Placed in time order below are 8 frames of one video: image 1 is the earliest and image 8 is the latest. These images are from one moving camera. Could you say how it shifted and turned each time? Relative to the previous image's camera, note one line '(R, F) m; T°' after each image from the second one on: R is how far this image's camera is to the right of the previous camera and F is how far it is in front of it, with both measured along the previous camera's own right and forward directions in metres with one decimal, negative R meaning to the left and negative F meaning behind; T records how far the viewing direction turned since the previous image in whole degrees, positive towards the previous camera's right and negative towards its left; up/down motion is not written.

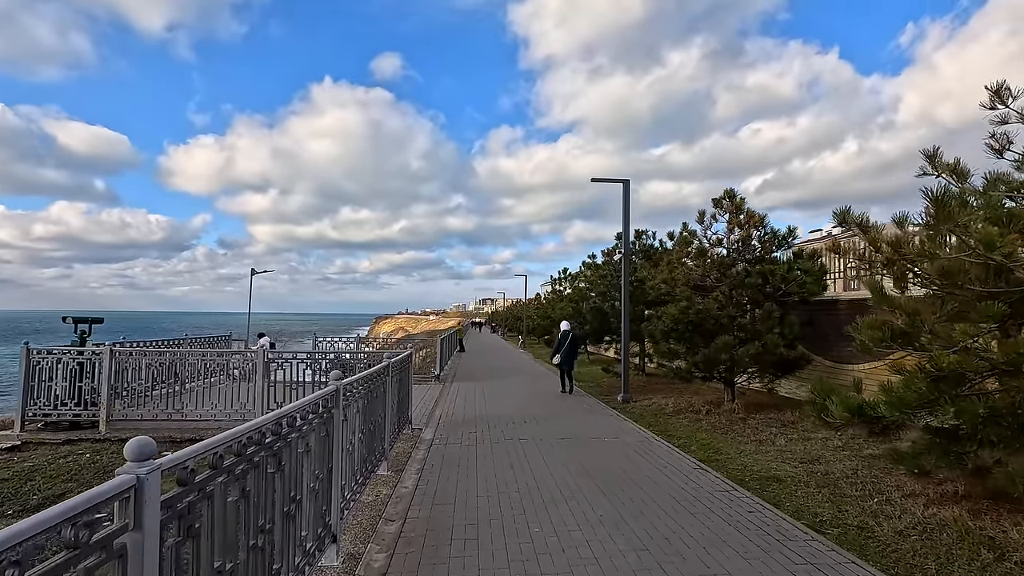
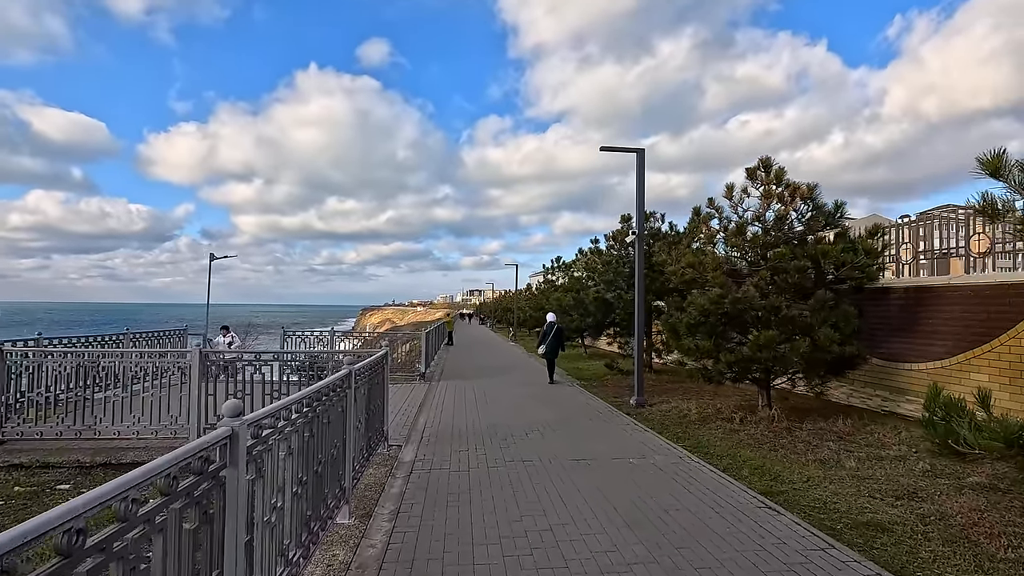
(-0.2, +1.7) m; +1°
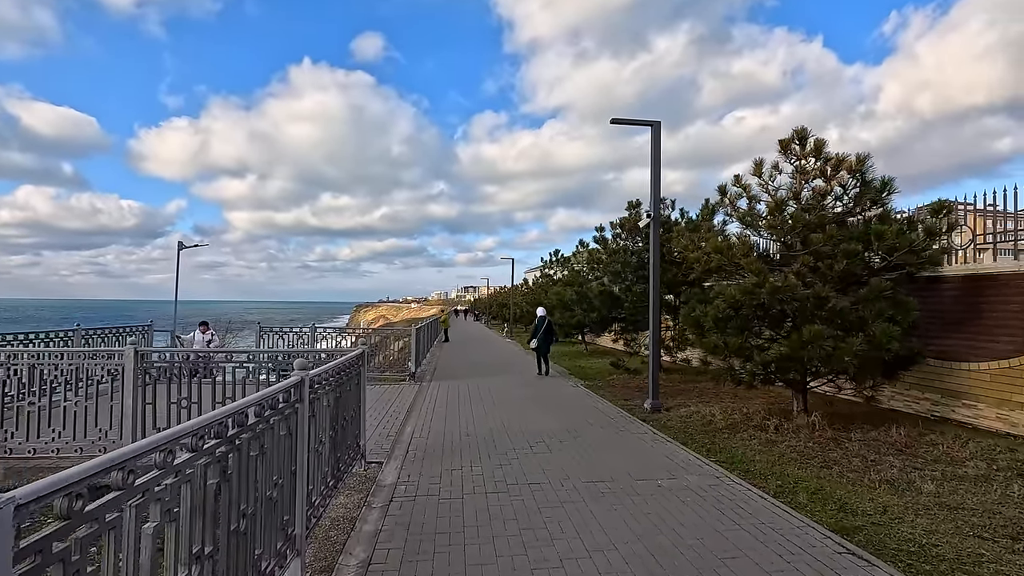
(-0.1, +1.2) m; +1°
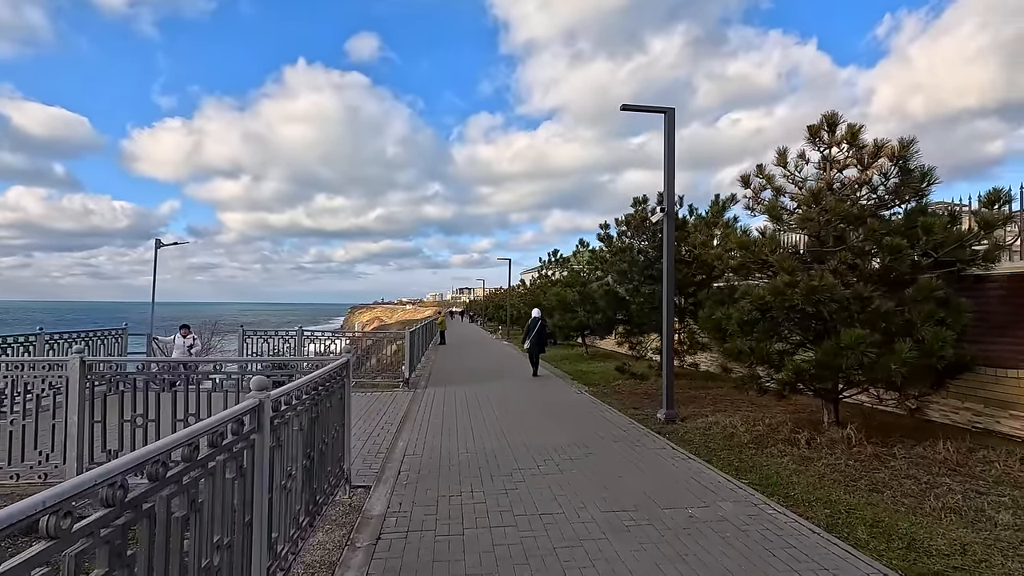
(-0.1, +0.7) m; +1°
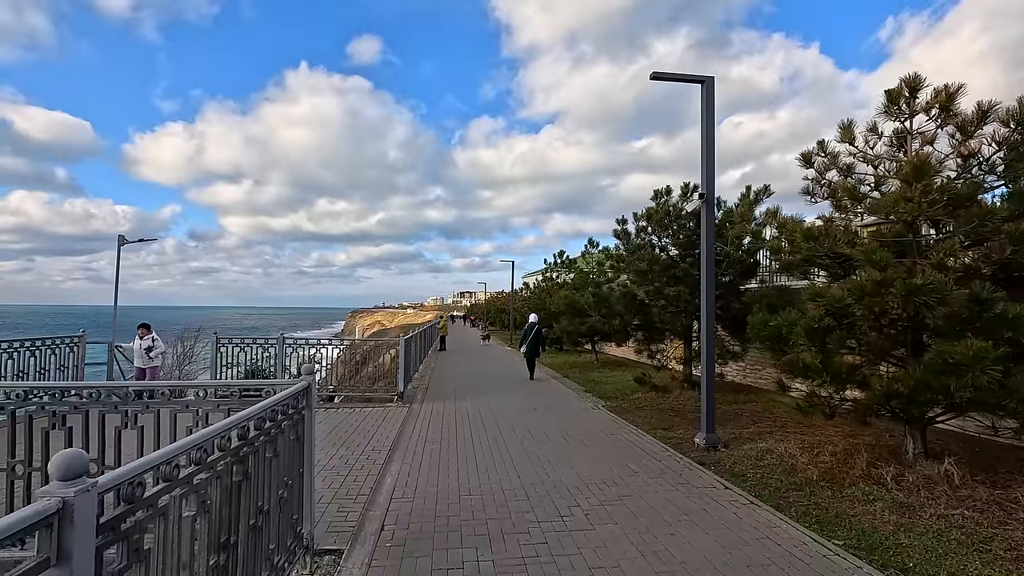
(-0.1, +1.3) m; 0°
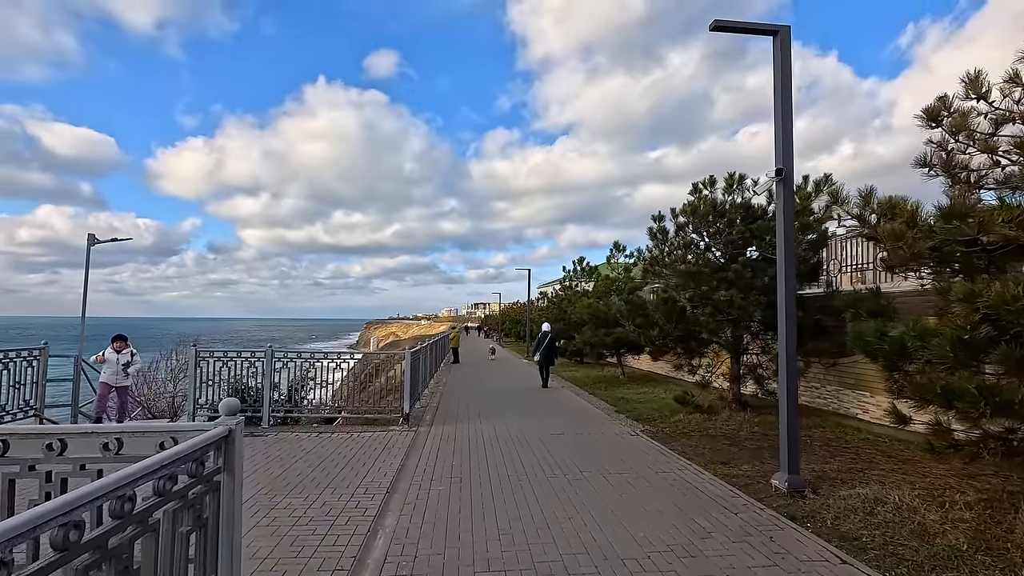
(-0.1, +1.4) m; -2°
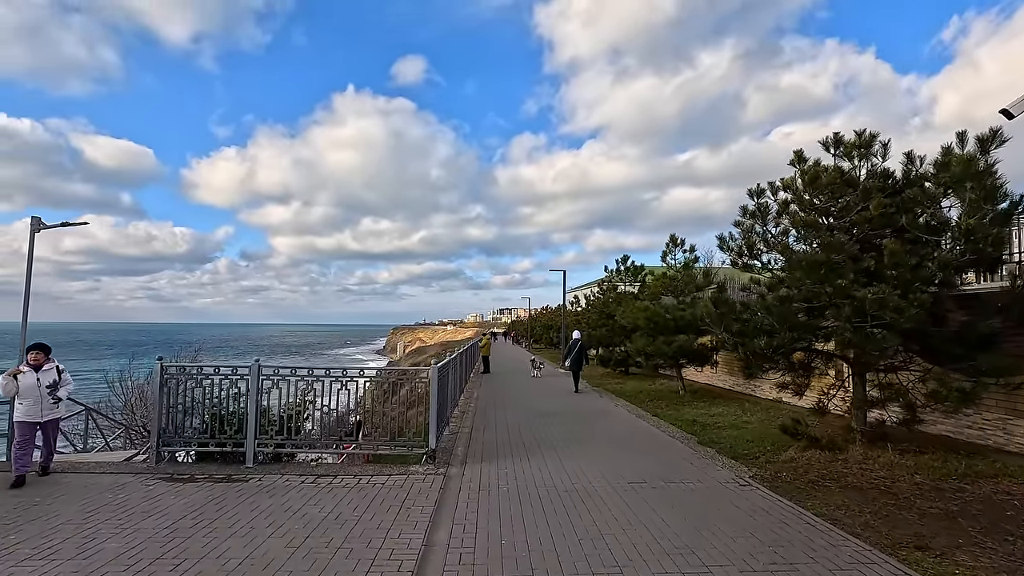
(-0.5, +2.3) m; -3°
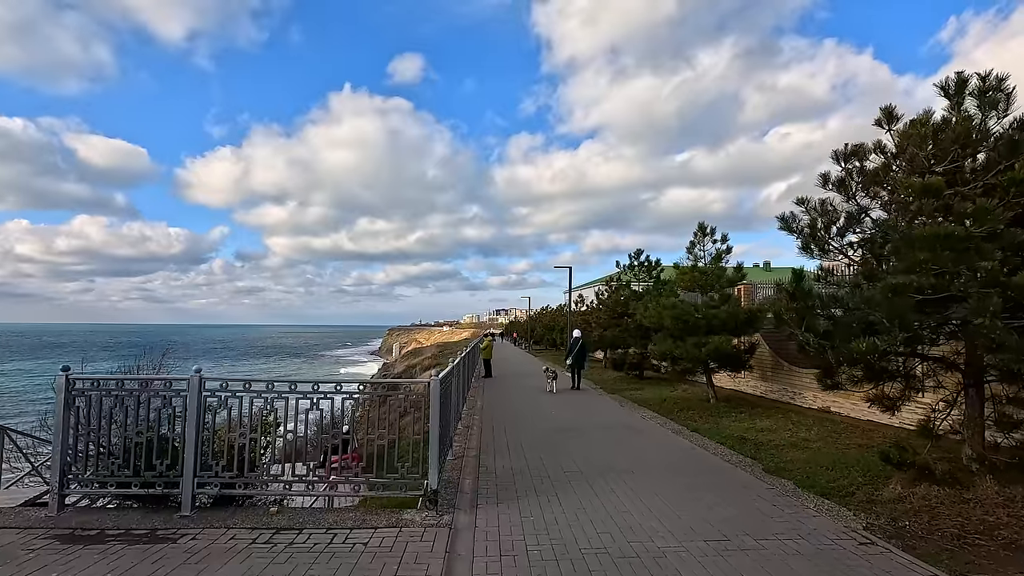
(-0.3, +1.8) m; 0°
